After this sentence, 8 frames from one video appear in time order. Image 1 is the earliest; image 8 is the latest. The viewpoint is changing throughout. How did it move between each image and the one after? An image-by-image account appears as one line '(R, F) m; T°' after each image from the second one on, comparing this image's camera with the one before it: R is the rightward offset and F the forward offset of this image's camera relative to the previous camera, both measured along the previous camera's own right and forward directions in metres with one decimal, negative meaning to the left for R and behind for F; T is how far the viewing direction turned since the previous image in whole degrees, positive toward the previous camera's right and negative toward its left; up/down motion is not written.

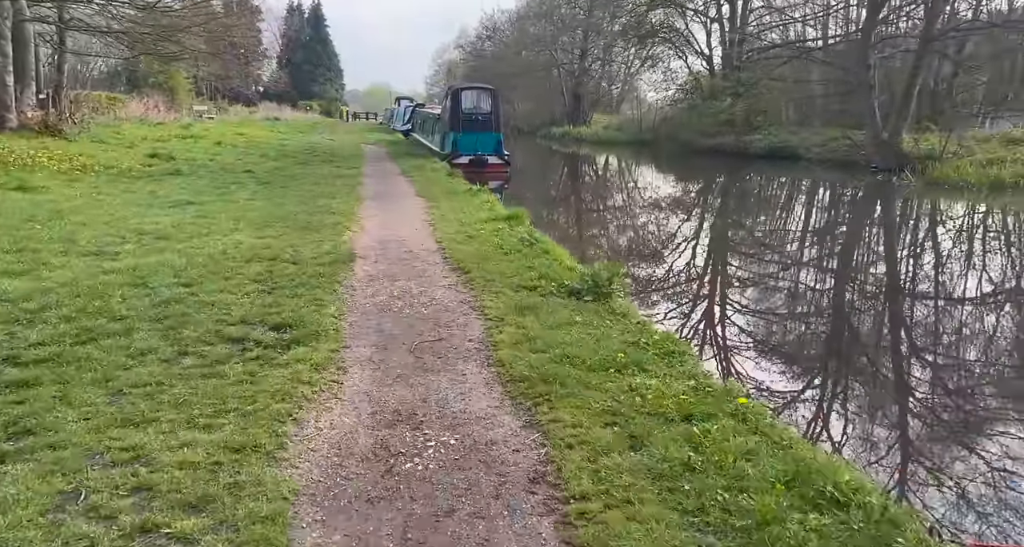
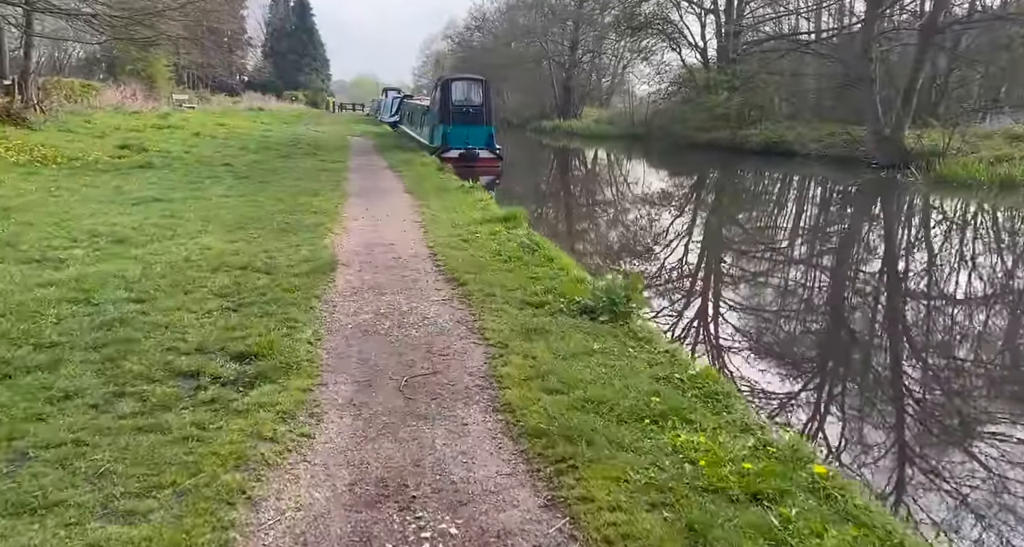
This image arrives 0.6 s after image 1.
(-0.1, +1.0) m; +1°
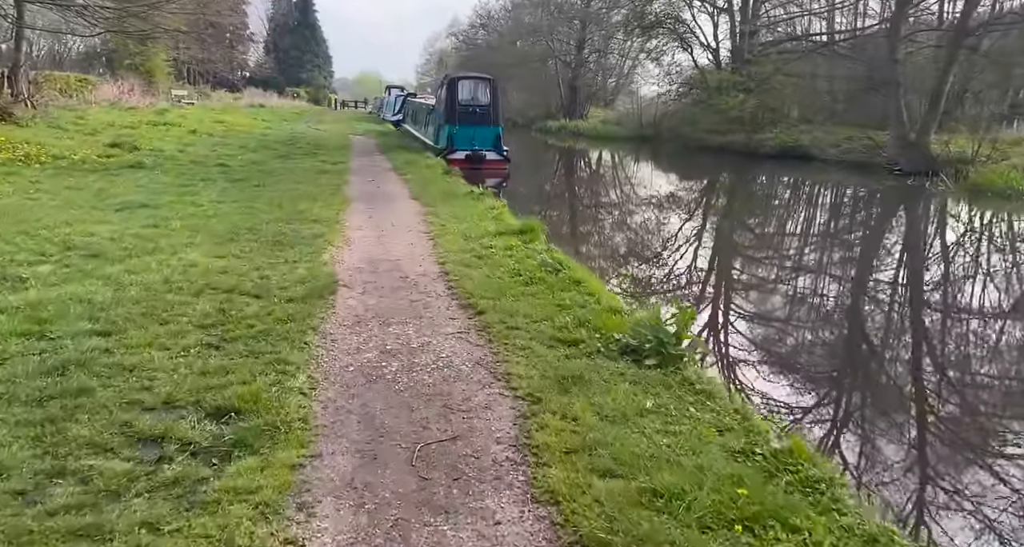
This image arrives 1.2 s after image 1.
(-0.2, +0.9) m; 0°
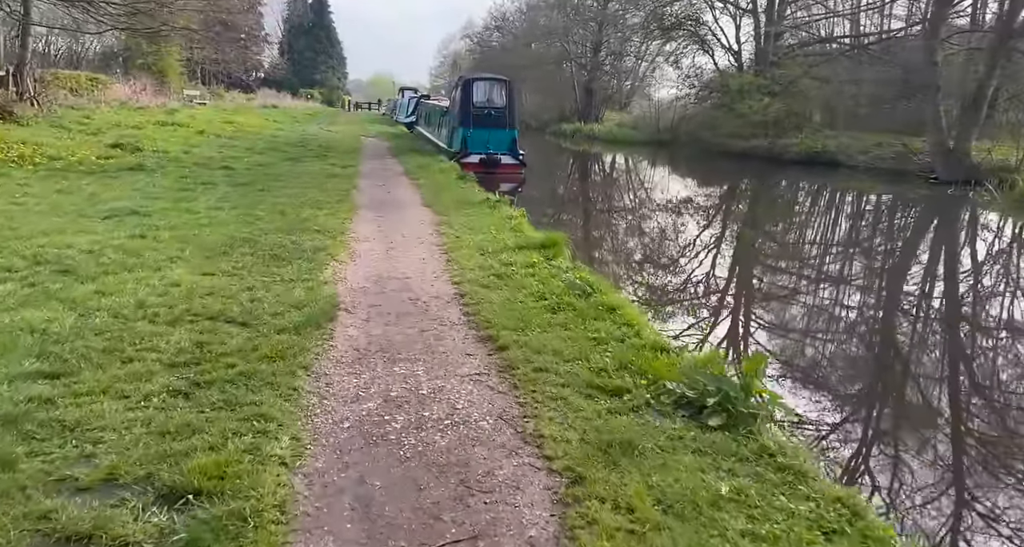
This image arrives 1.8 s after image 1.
(-0.1, +1.0) m; -1°
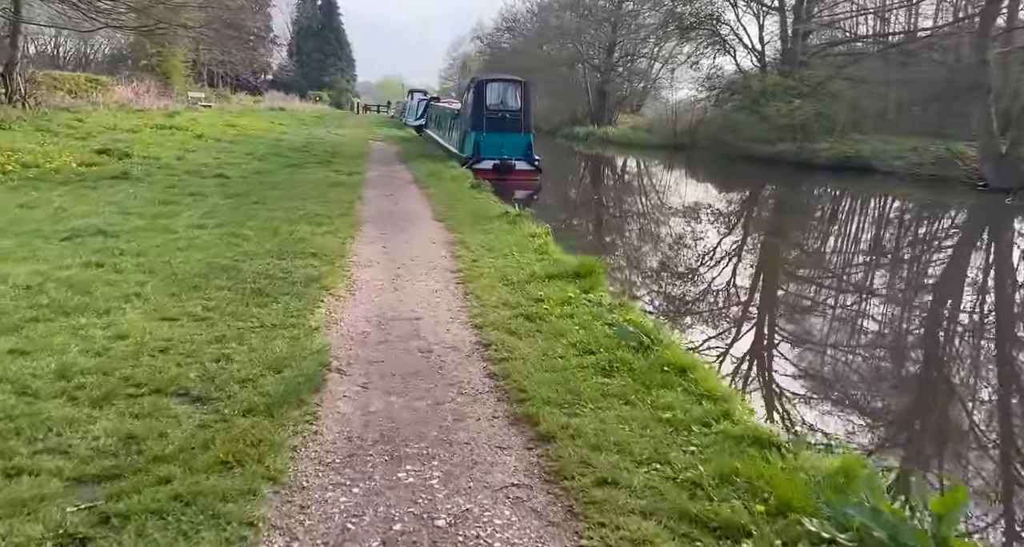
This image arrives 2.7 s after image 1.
(-0.2, +1.5) m; -1°
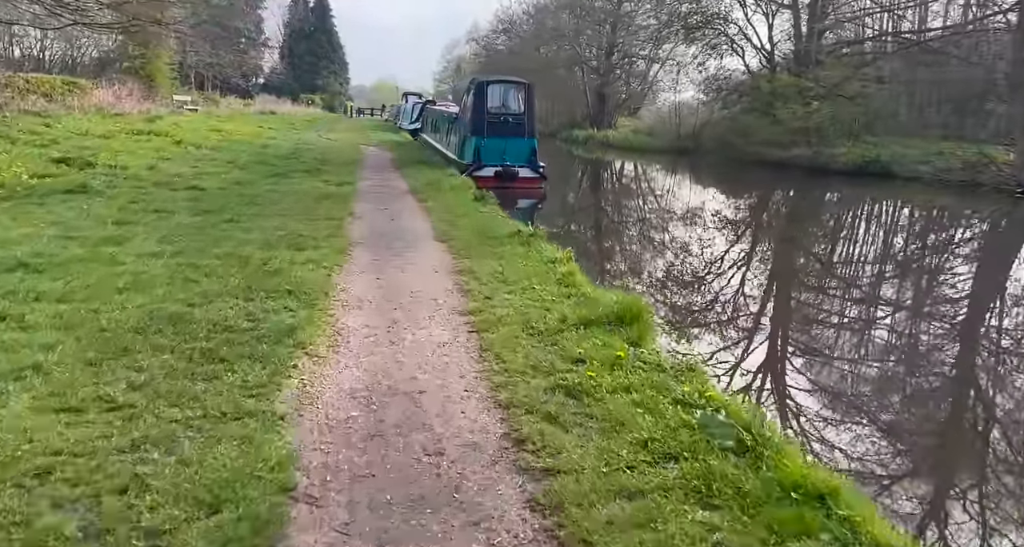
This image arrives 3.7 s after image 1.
(-0.2, +1.7) m; 0°
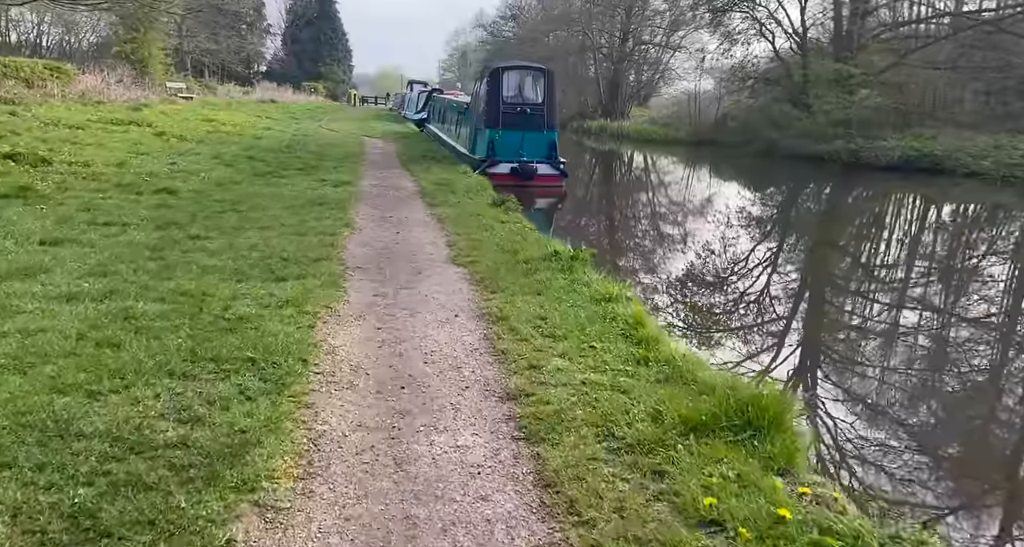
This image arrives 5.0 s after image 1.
(-0.3, +2.3) m; 0°
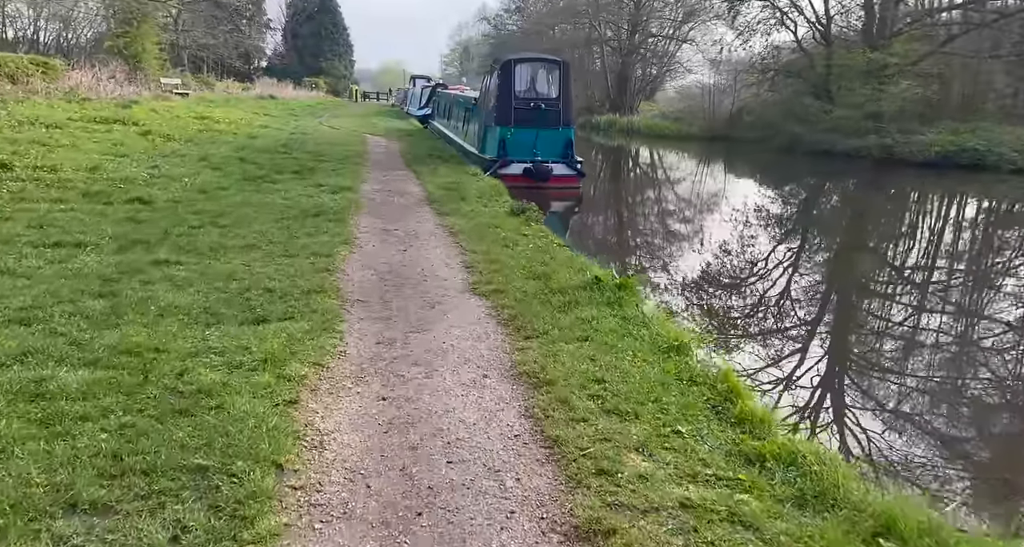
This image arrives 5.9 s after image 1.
(-0.3, +1.6) m; 0°
